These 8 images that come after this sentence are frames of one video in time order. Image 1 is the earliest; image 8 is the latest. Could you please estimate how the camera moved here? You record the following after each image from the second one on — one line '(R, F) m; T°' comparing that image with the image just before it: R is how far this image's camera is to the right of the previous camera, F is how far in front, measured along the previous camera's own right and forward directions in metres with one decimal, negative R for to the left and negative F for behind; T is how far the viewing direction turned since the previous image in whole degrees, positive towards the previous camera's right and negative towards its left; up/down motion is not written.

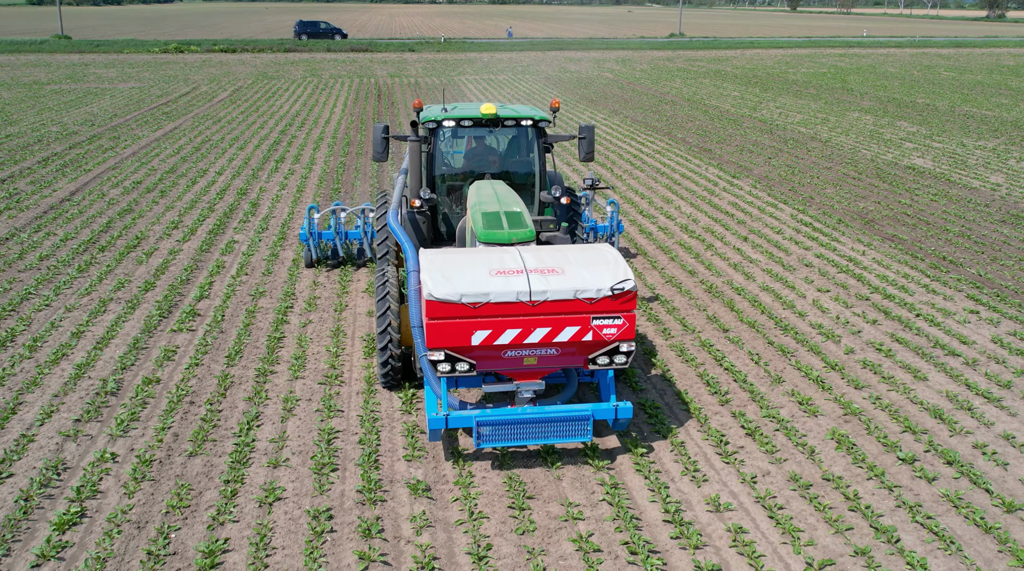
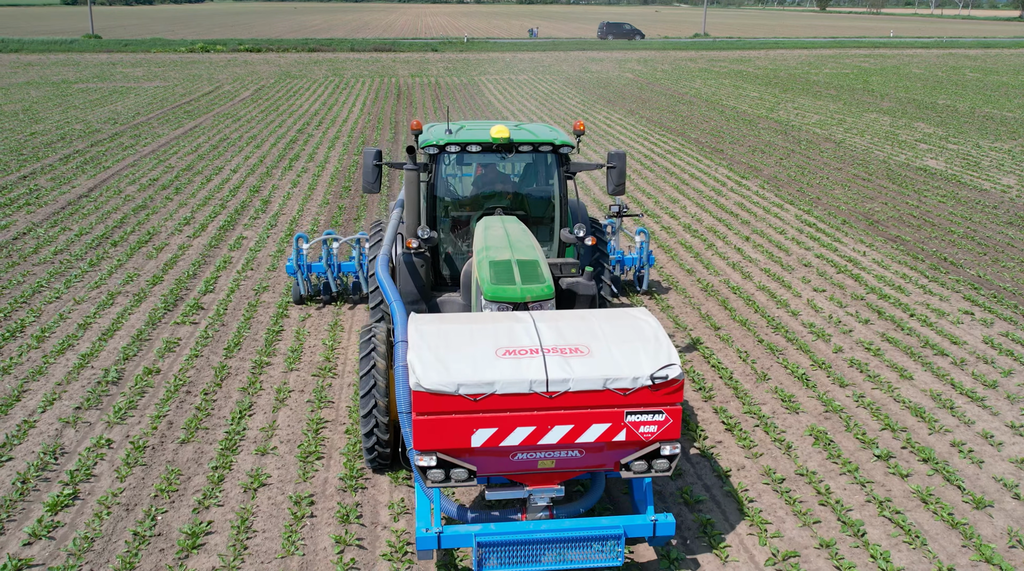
(+0.4, -0.2) m; -1°
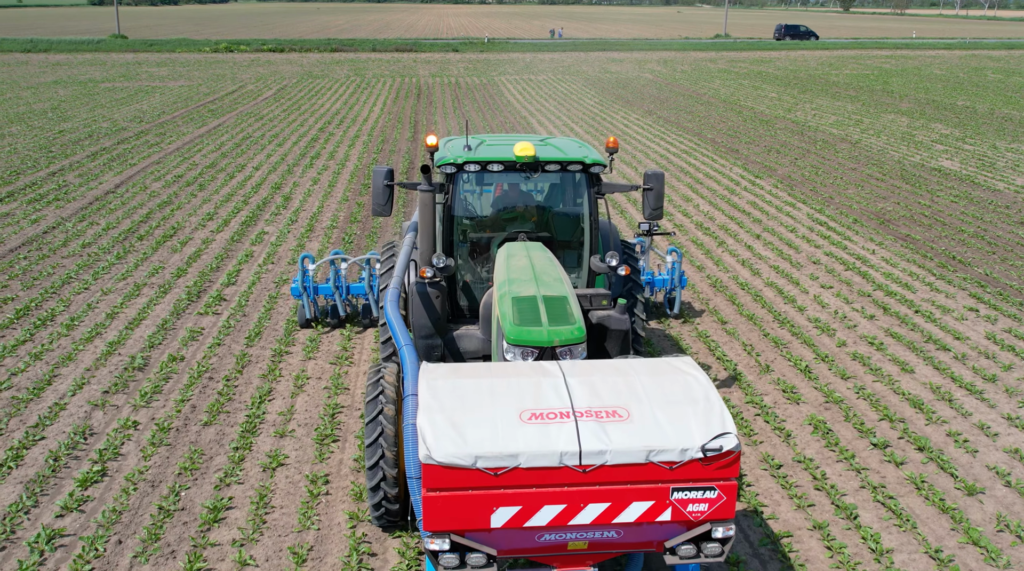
(+0.1, -0.3) m; -1°
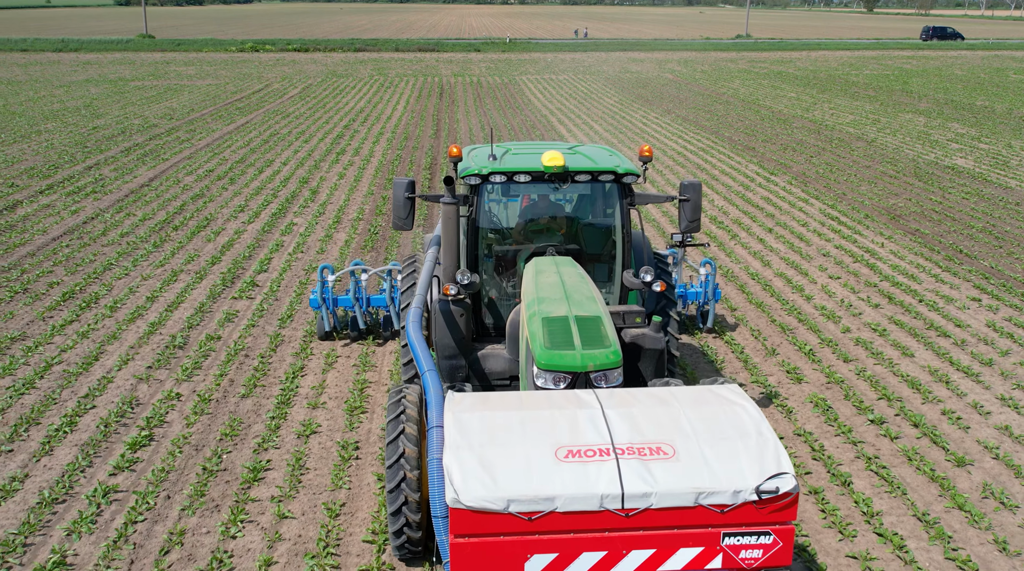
(0.0, -0.6) m; -1°
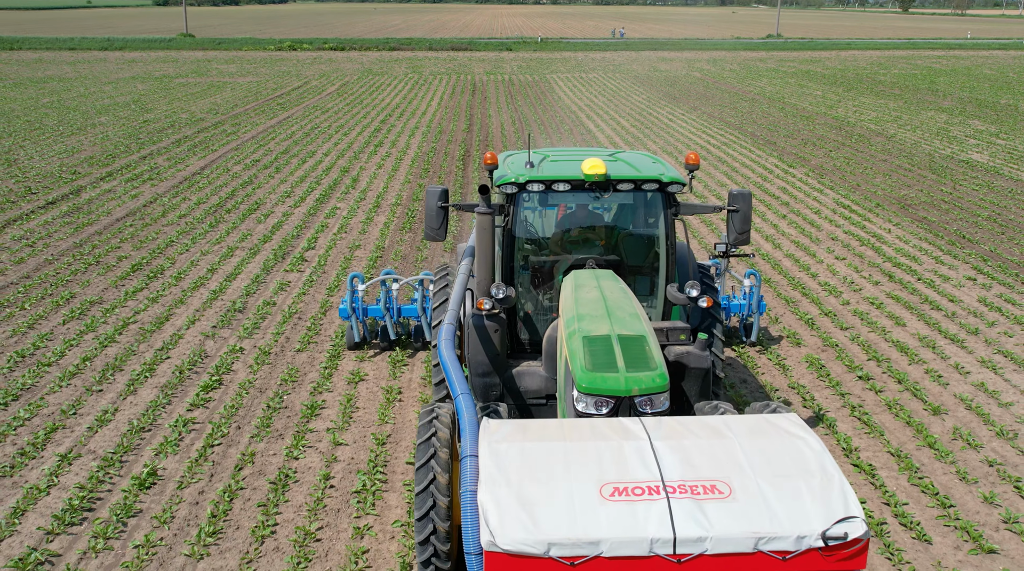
(+0.1, -1.1) m; -2°
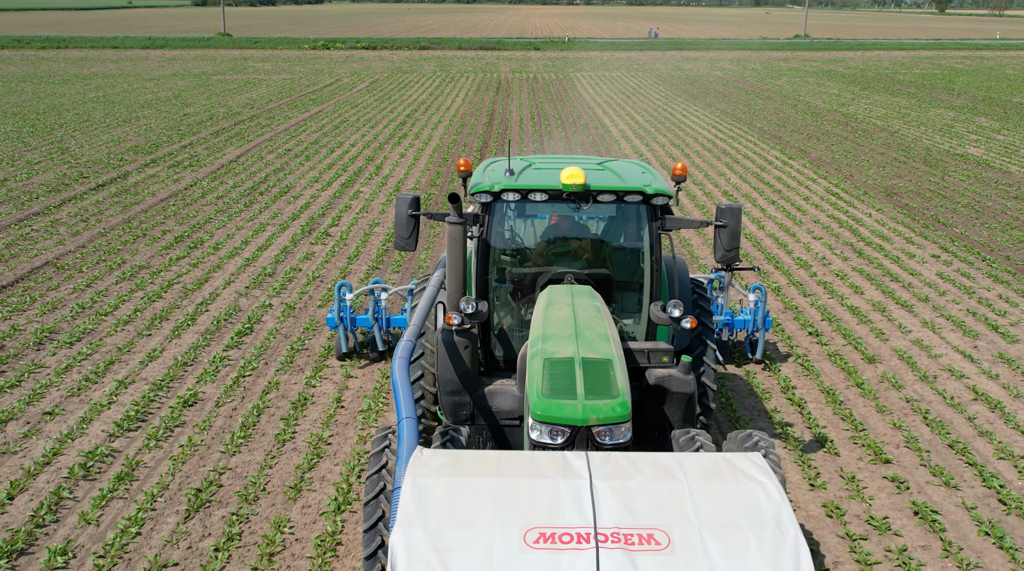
(+0.5, -1.5) m; -2°
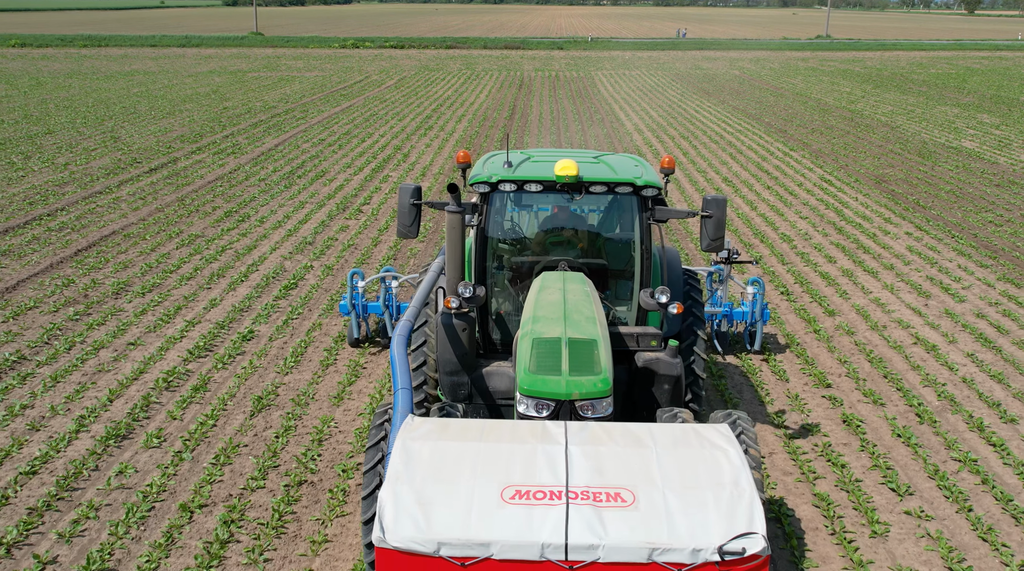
(+0.2, -1.7) m; -1°
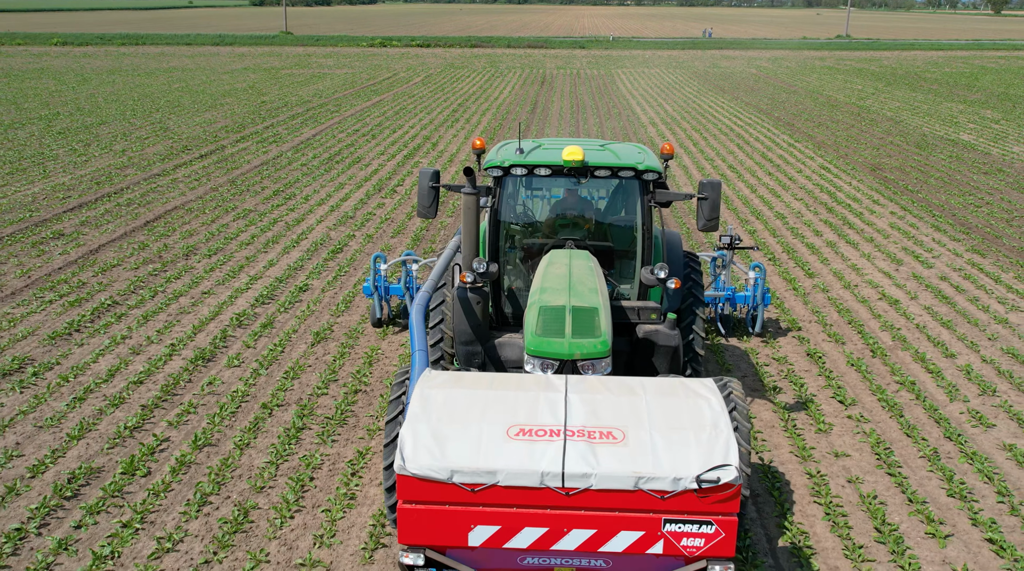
(+0.1, -1.8) m; -1°
